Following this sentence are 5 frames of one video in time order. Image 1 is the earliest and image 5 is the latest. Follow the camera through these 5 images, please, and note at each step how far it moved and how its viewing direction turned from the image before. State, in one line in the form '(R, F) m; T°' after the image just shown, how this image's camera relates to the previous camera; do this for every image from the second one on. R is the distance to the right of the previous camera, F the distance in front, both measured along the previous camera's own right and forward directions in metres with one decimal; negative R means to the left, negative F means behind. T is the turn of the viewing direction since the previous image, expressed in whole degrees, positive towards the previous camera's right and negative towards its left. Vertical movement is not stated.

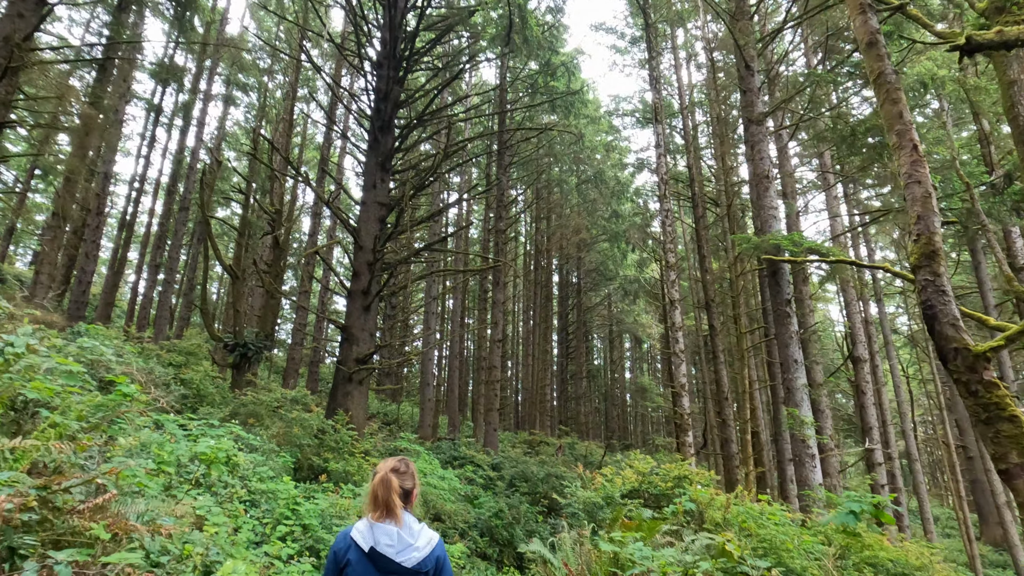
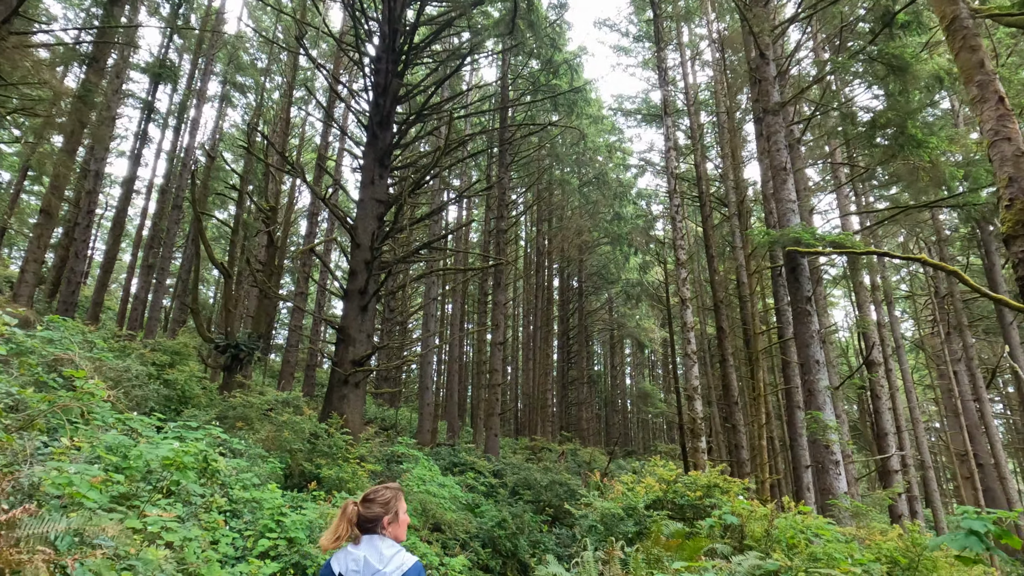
(-0.1, +0.4) m; 0°
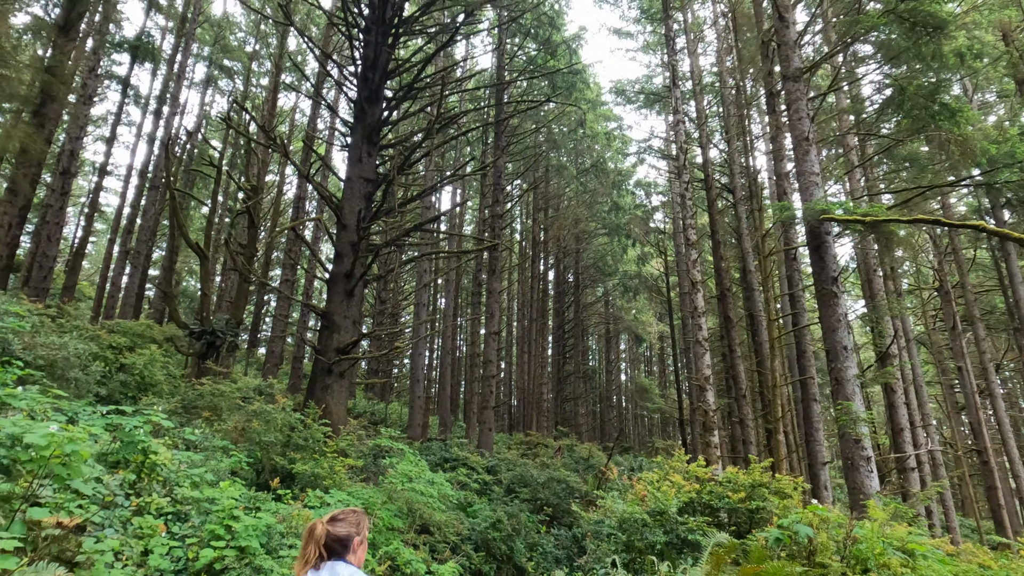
(0.0, +0.6) m; +1°
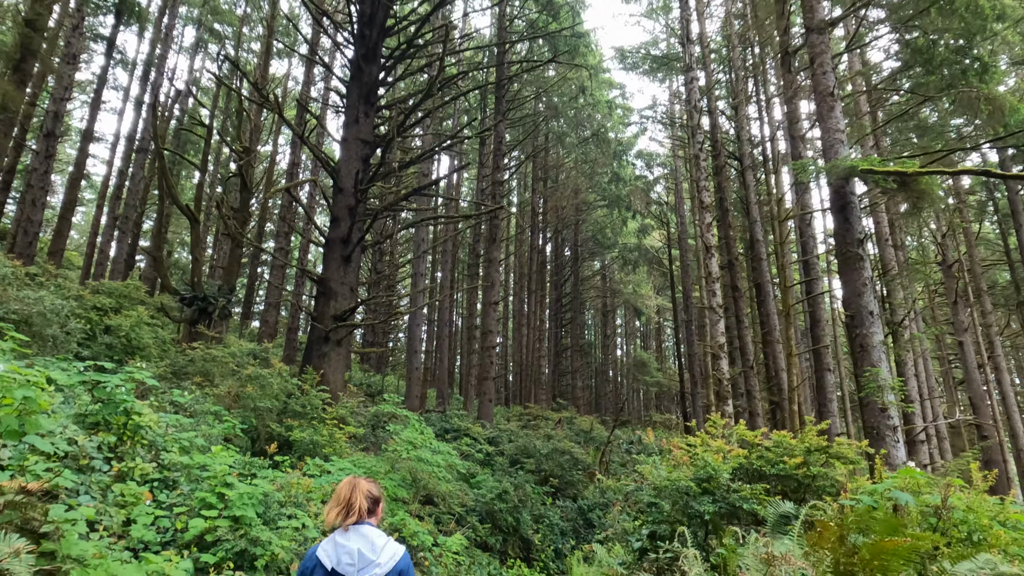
(-0.1, +0.3) m; +1°
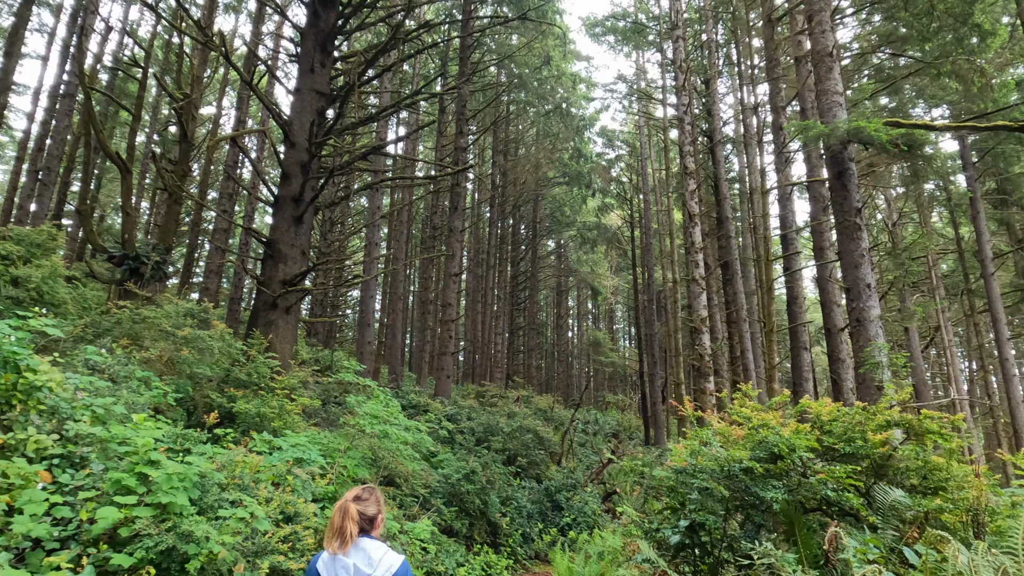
(-0.2, +0.5) m; +4°
